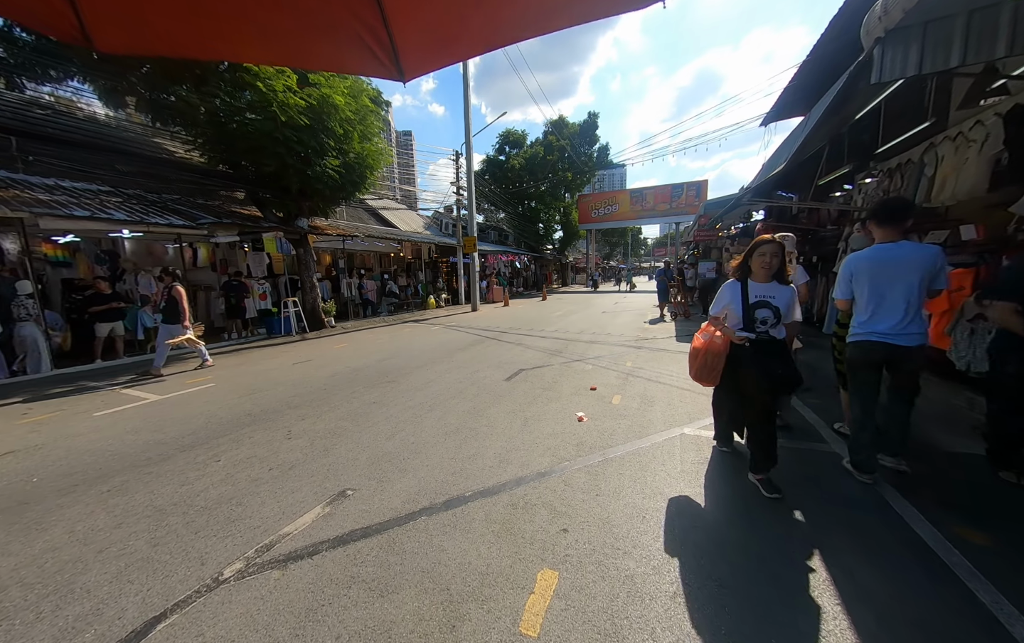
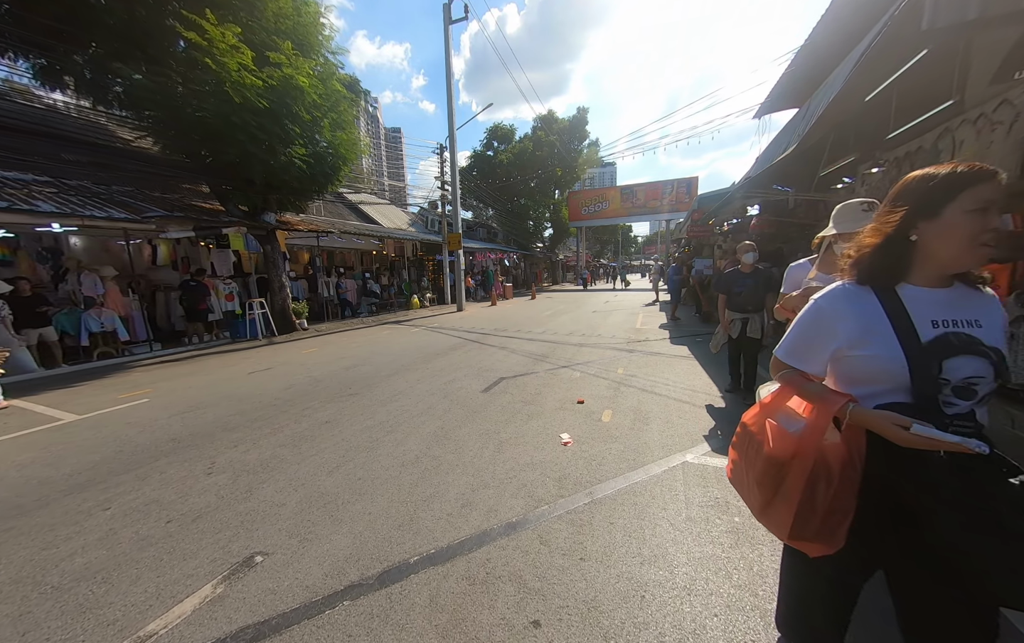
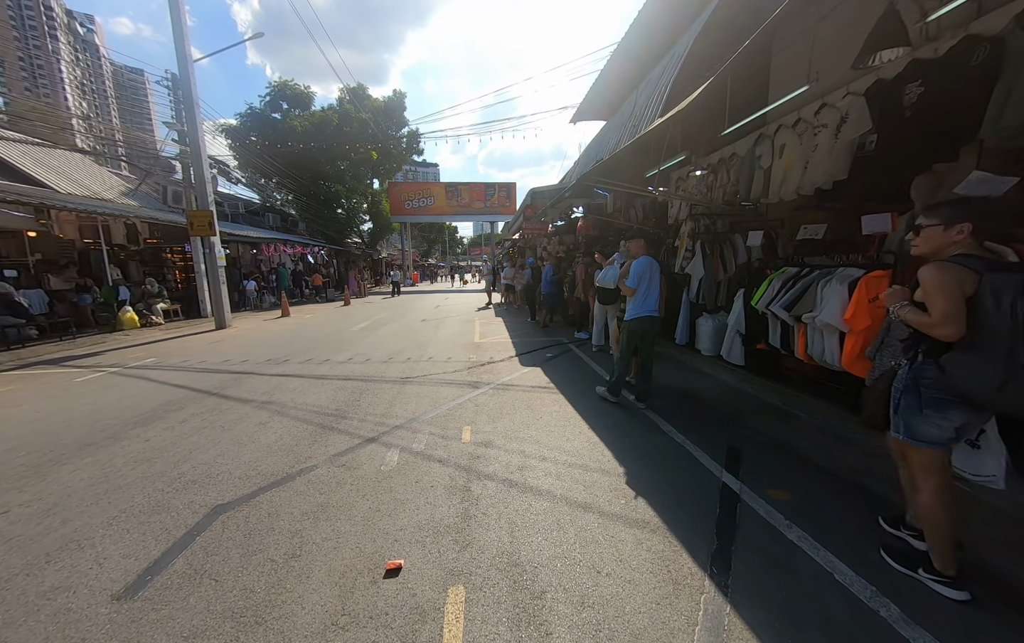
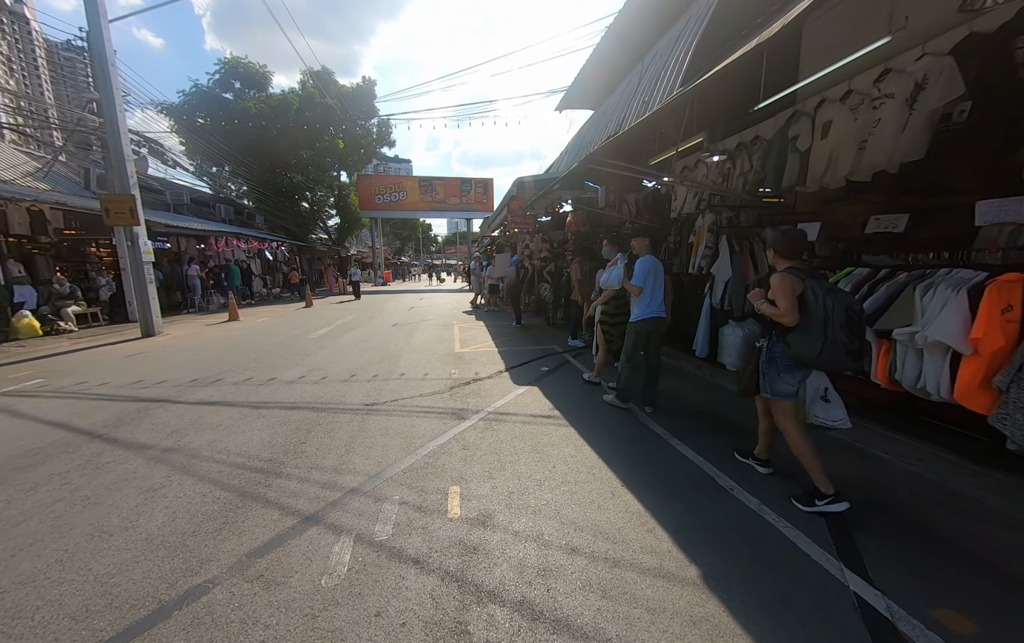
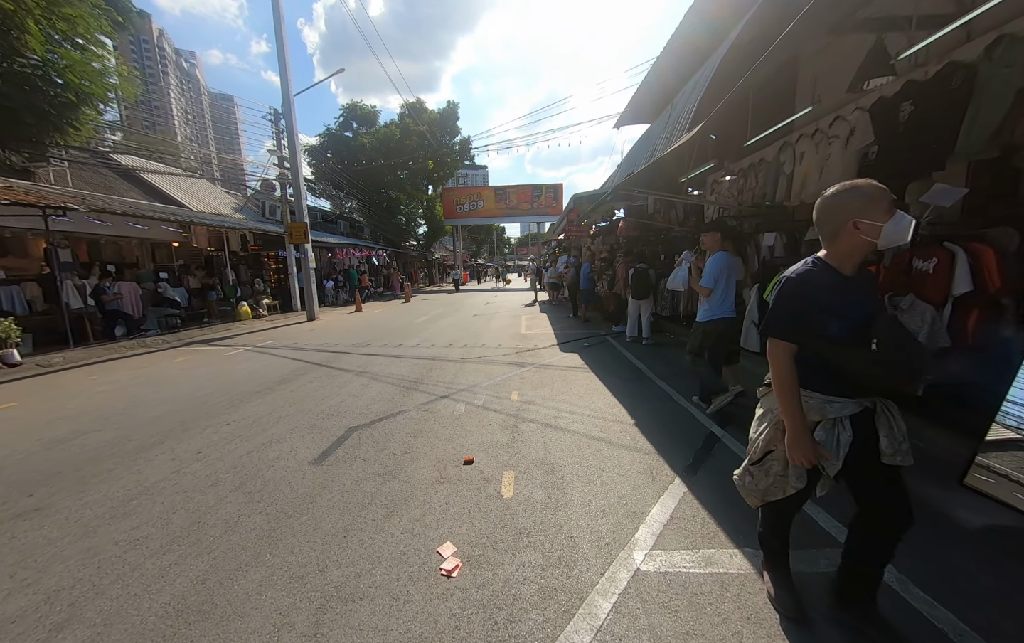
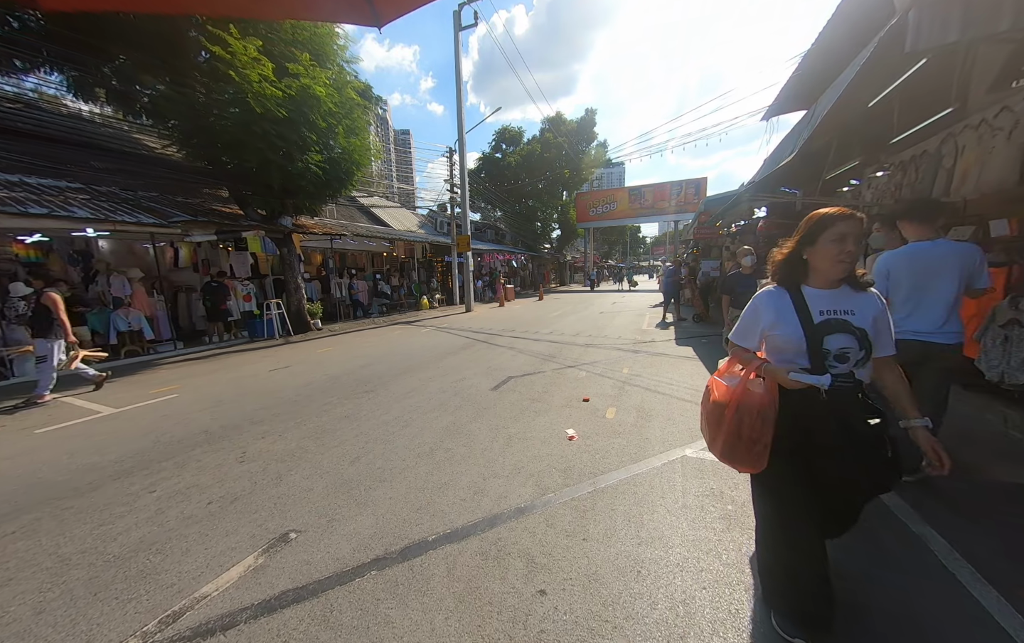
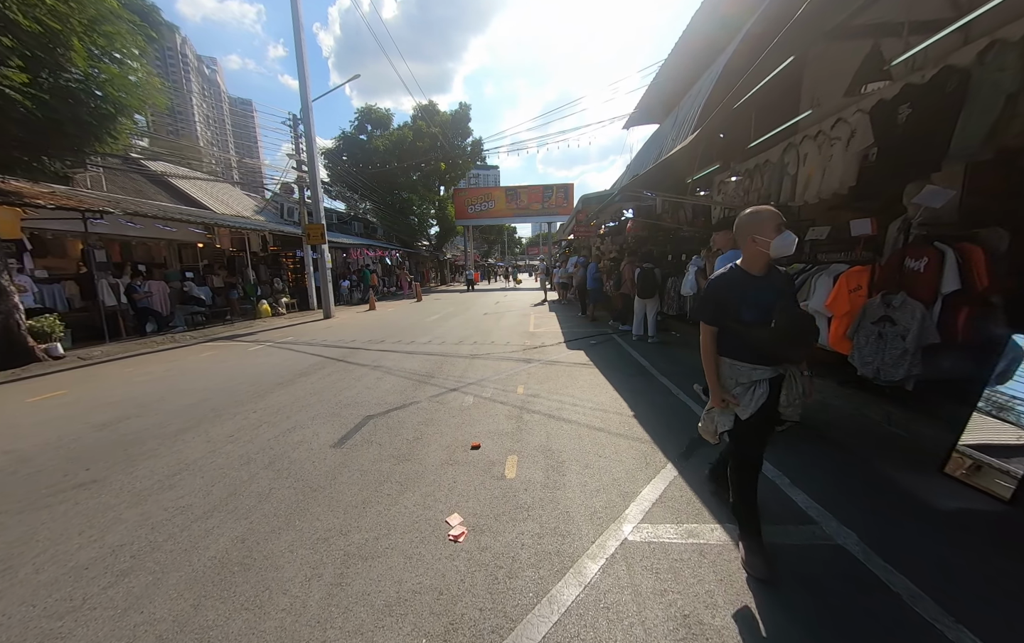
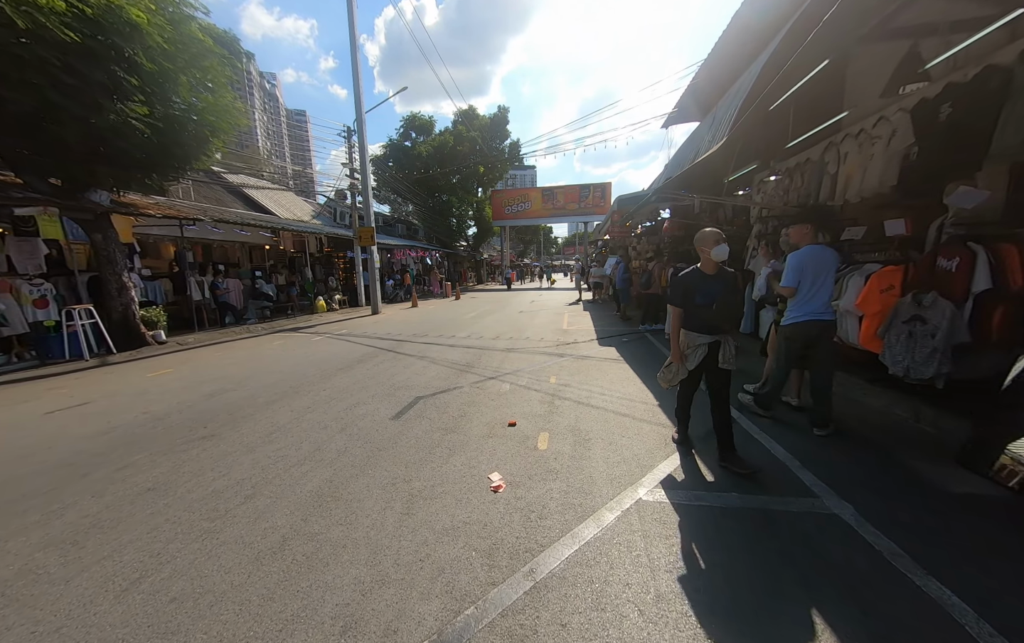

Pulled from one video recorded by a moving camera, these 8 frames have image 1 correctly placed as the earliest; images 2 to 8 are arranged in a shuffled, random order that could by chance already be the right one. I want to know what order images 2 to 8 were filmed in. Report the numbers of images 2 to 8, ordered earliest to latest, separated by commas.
6, 2, 8, 7, 5, 3, 4
